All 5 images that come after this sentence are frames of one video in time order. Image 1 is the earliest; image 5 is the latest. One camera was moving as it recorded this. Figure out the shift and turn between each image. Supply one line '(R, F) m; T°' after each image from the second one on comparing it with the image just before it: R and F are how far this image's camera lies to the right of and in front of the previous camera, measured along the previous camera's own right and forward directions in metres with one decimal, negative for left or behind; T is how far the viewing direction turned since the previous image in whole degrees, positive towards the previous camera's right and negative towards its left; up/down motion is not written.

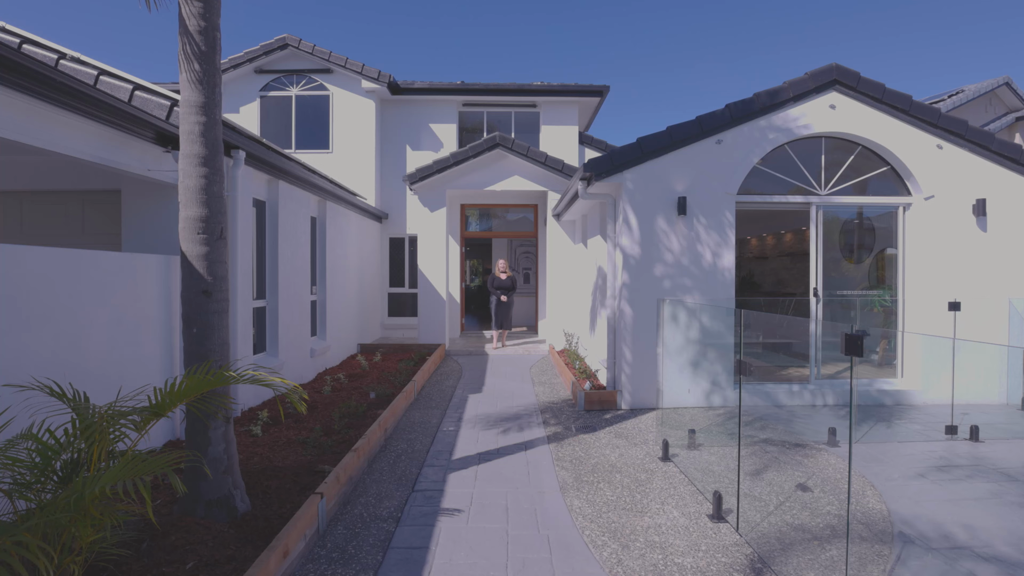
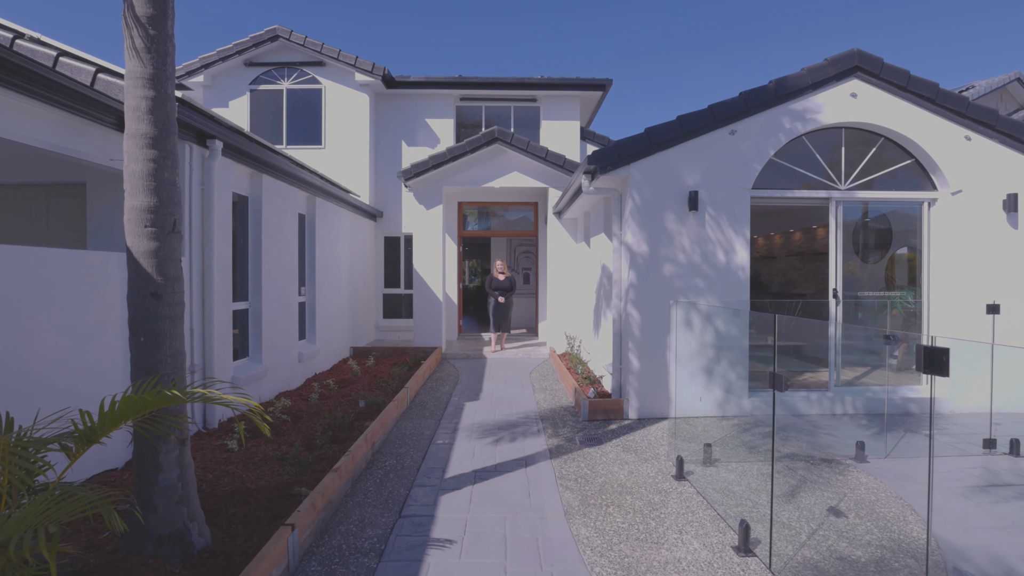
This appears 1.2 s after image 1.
(0.0, +0.4) m; 0°
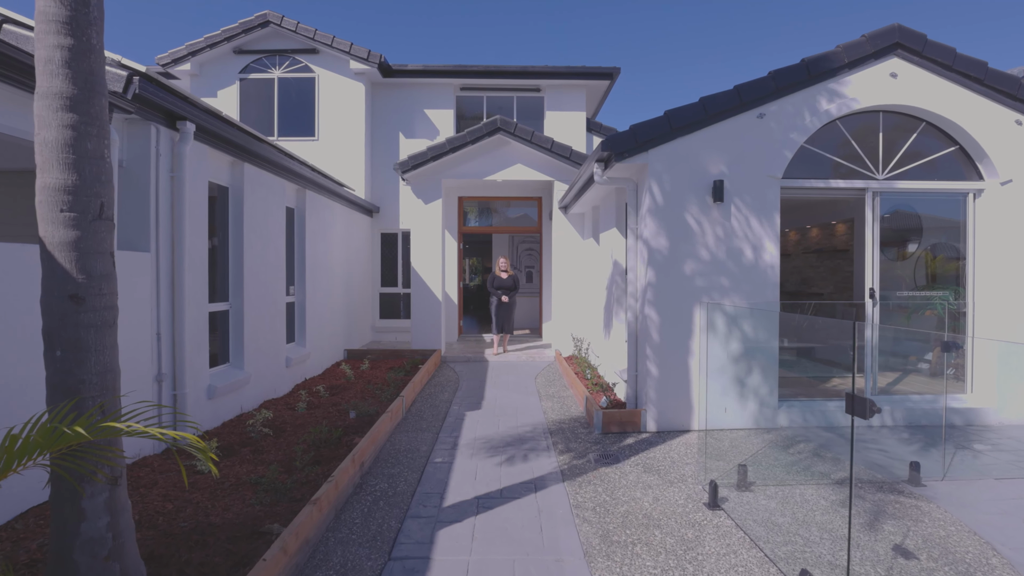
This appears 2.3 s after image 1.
(-0.1, +0.5) m; 0°
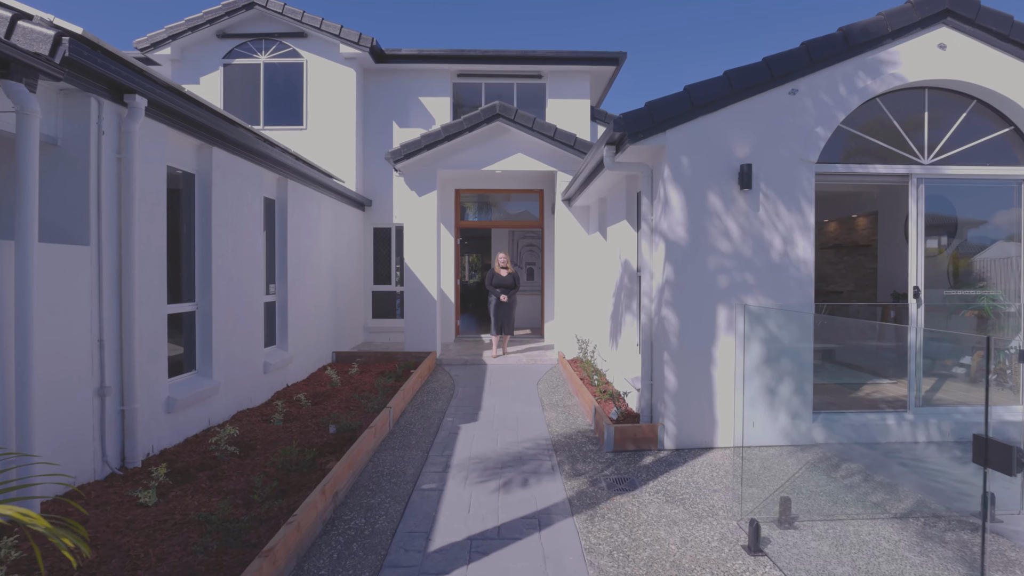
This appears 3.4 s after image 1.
(0.0, +0.6) m; 0°
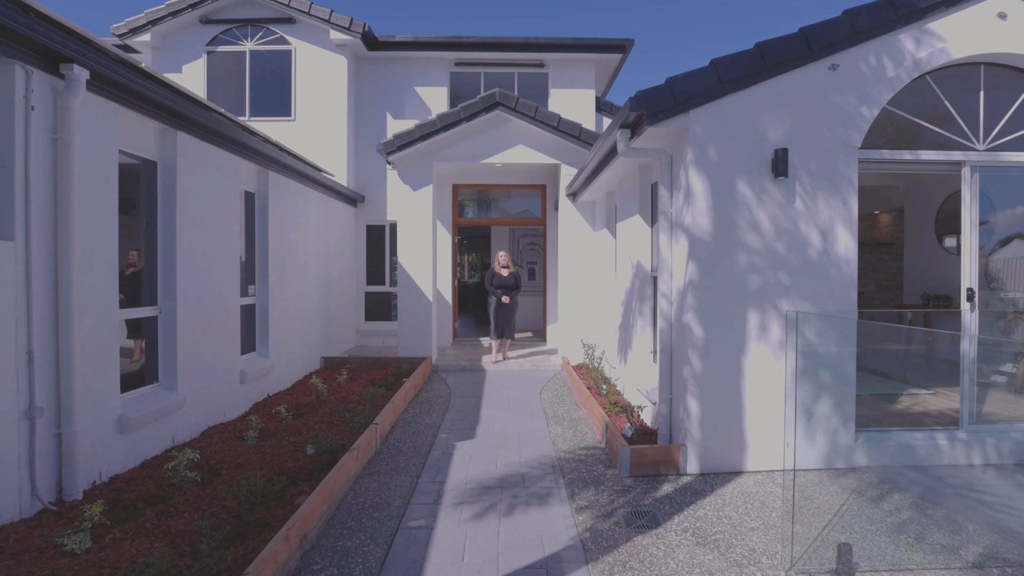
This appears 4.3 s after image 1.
(0.0, +0.5) m; 0°
